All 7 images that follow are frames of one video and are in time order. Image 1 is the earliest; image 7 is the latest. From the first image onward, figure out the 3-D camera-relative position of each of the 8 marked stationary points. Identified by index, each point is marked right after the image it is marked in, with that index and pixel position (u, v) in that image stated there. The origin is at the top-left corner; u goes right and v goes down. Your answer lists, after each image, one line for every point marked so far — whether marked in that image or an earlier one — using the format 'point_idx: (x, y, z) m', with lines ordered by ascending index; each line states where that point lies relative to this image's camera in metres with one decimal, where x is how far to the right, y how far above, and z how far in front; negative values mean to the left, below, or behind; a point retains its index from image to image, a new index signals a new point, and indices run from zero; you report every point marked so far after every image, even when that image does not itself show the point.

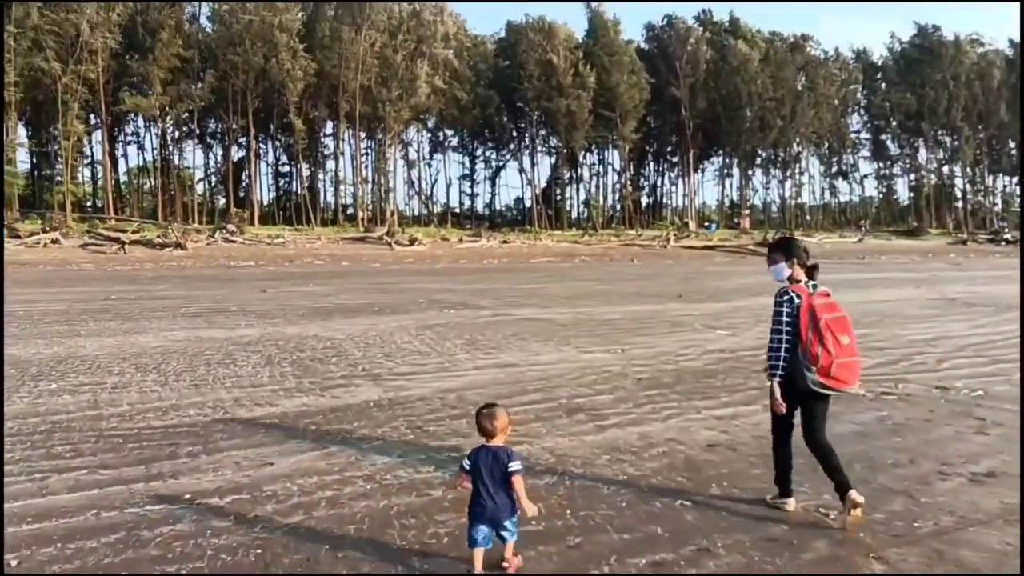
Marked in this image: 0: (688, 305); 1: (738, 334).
0: (+3.6, -0.3, +18.7) m
1: (+3.4, -0.6, +13.8) m
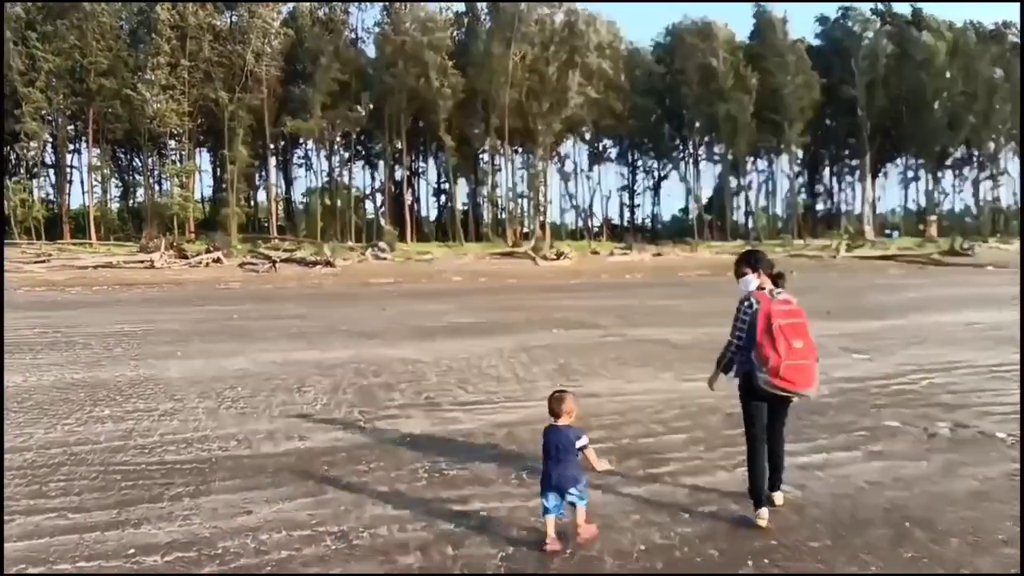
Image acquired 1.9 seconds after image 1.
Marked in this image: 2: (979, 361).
0: (+5.9, -0.6, +17.0) m
1: (+4.8, -0.9, +12.2) m
2: (+5.7, -0.9, +11.3) m
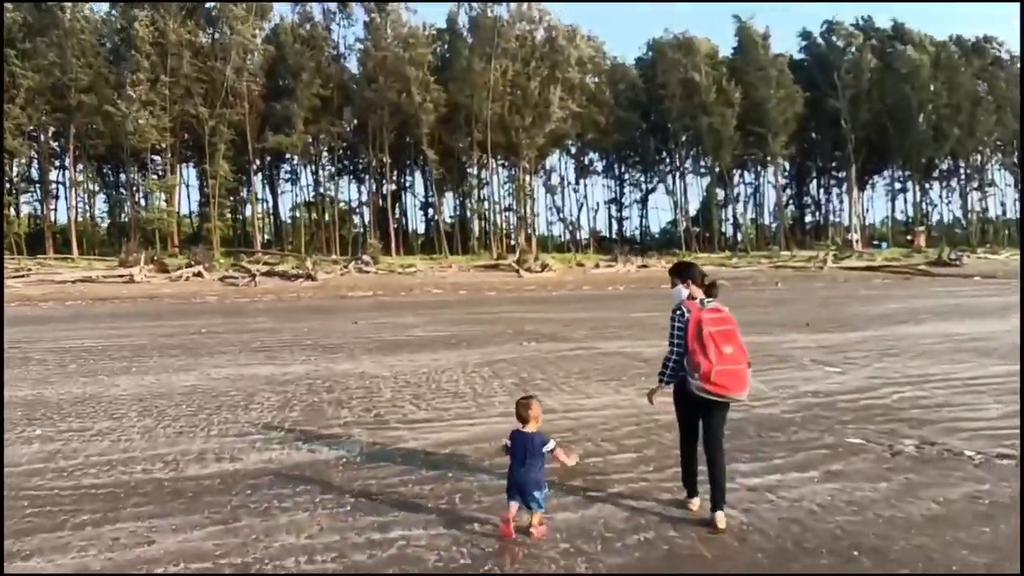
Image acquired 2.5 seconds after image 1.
0: (+5.3, -0.8, +16.7) m
1: (+4.3, -1.0, +11.9) m
2: (+5.2, -1.0, +11.0) m
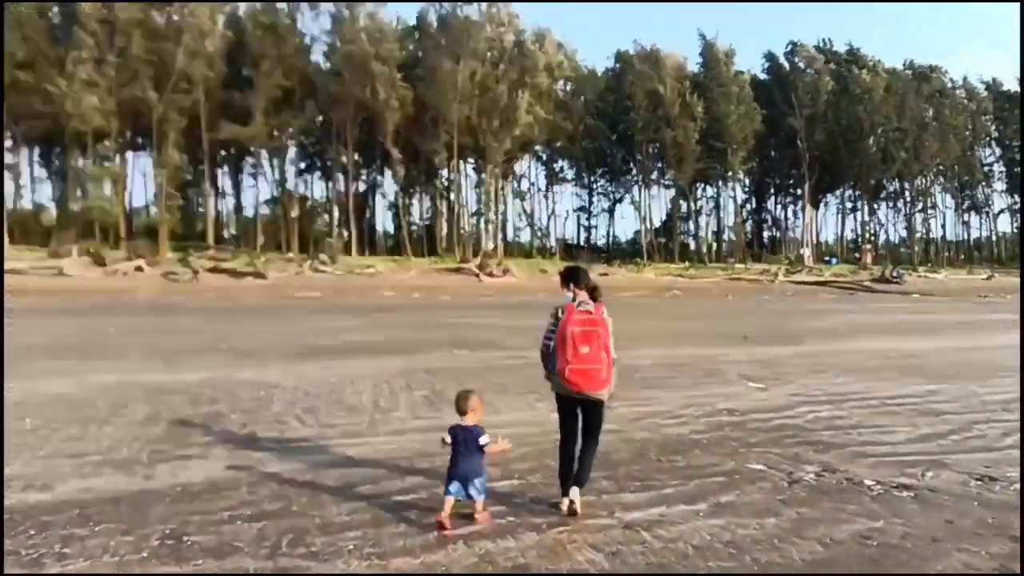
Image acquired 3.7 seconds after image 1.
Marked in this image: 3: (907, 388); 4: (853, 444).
0: (+4.1, -1.0, +16.2) m
1: (+3.2, -1.2, +11.4) m
2: (+4.2, -1.2, +10.5) m
3: (+4.7, -1.2, +10.9) m
4: (+2.9, -1.3, +7.7) m
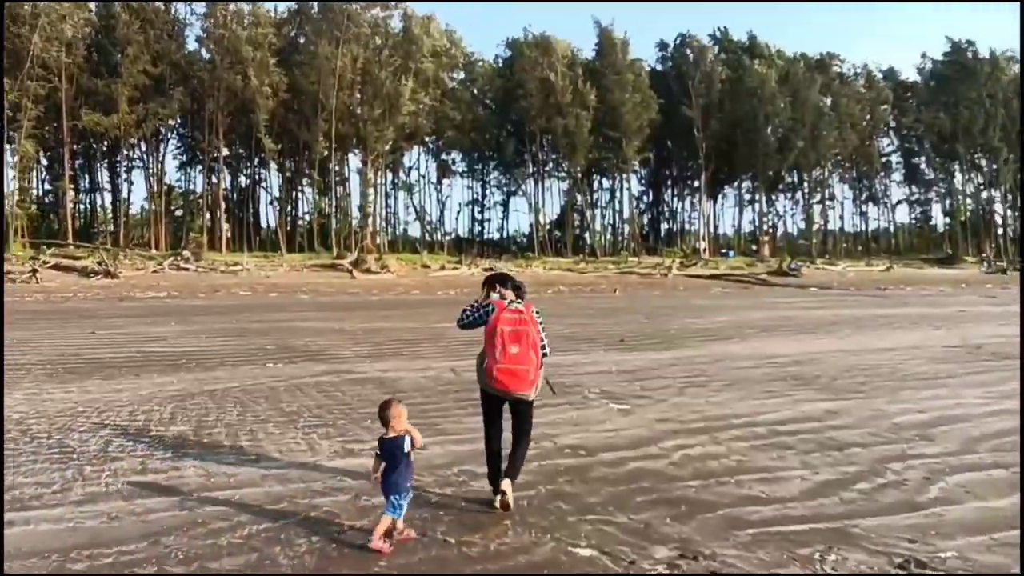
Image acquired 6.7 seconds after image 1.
0: (+1.6, -1.0, +14.3) m
1: (+1.3, -1.2, +9.4) m
2: (+2.3, -1.2, +8.6) m
3: (+2.8, -1.2, +9.0) m
4: (+1.3, -1.3, +5.6) m
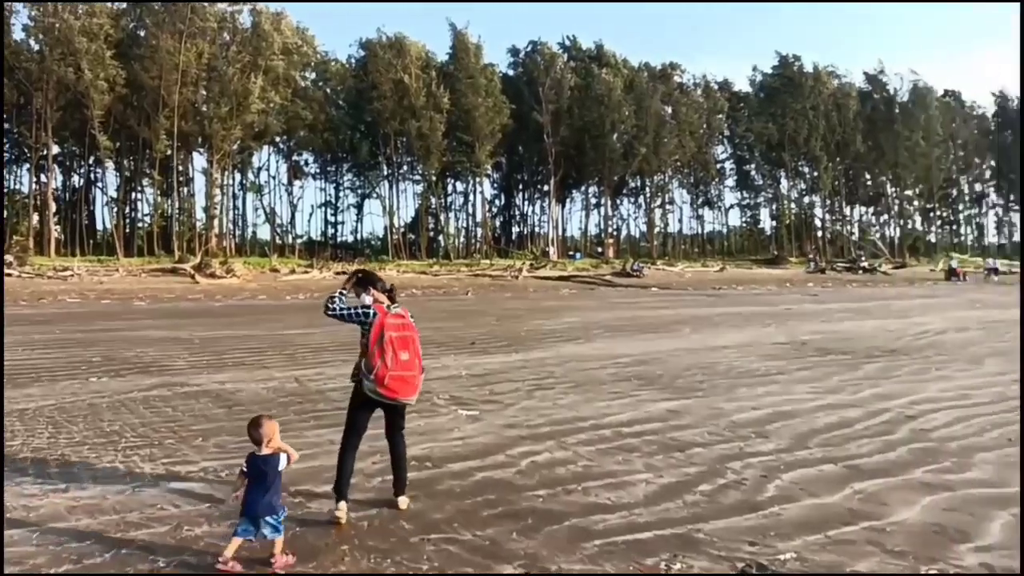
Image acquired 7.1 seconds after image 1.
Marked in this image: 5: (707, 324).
0: (-0.7, -1.0, +14.1) m
1: (-0.3, -1.2, +9.2) m
2: (+0.9, -1.2, +8.6) m
3: (+1.3, -1.2, +9.1) m
4: (+0.4, -1.4, +5.5) m
5: (+4.1, -0.8, +19.4) m
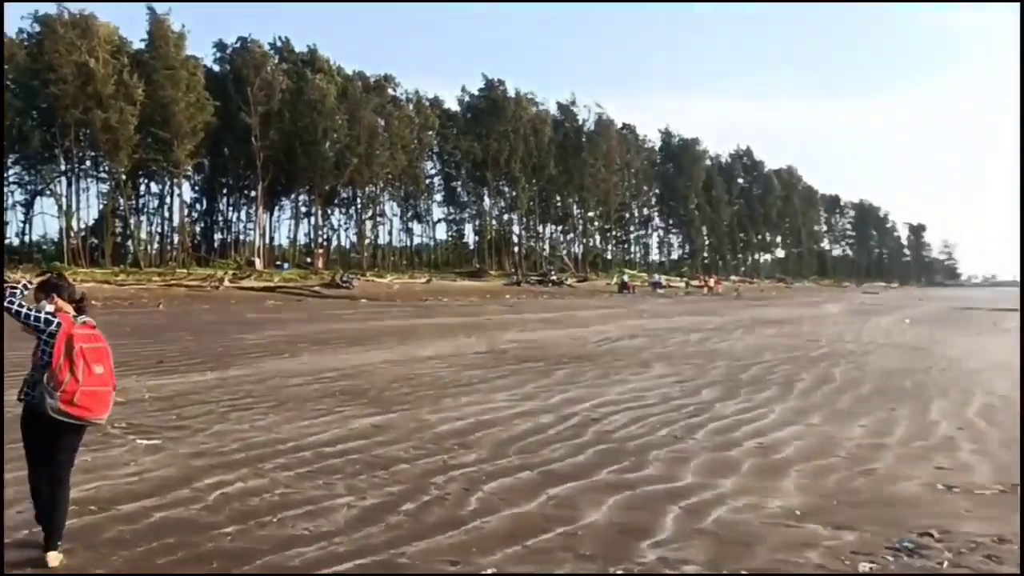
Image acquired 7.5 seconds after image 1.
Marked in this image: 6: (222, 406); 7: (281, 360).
0: (-5.0, -1.2, +12.9) m
1: (-3.1, -1.3, +8.3) m
2: (-1.8, -1.4, +8.2) m
3: (-1.6, -1.3, +8.7) m
4: (-1.3, -1.5, +5.0) m
5: (-2.0, -1.0, +19.4) m
6: (-3.0, -1.3, +9.8) m
7: (-3.5, -1.1, +14.4) m
